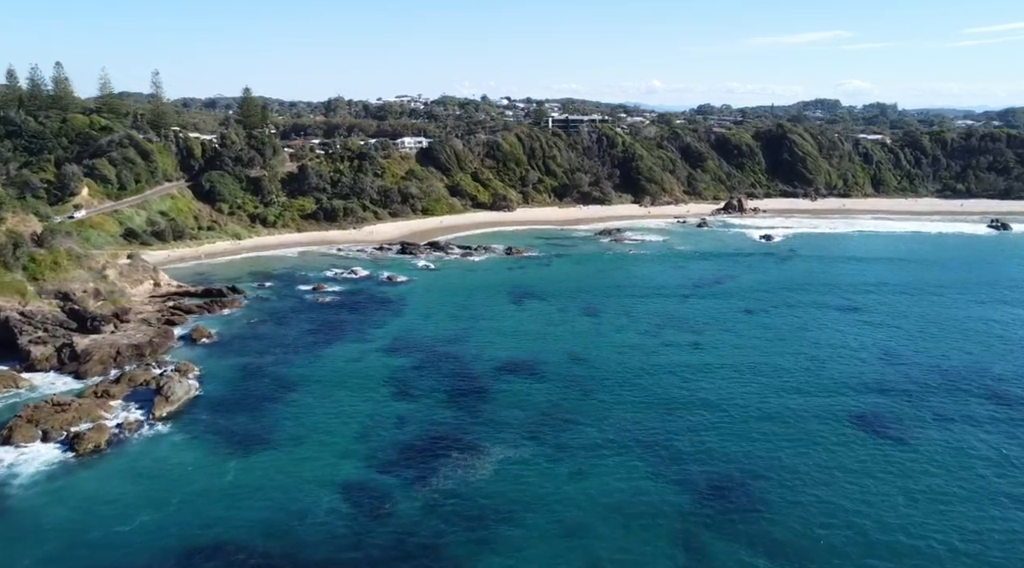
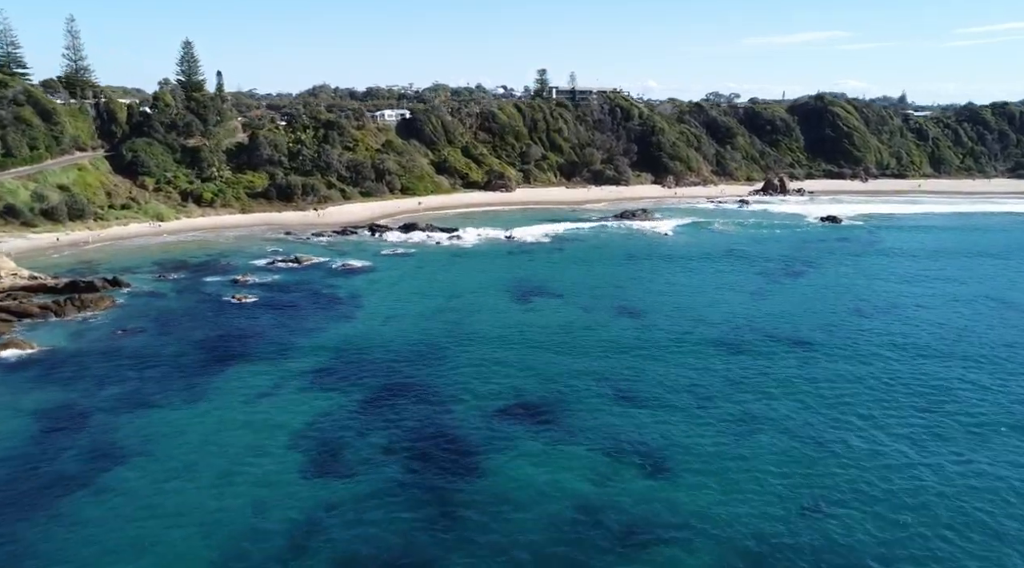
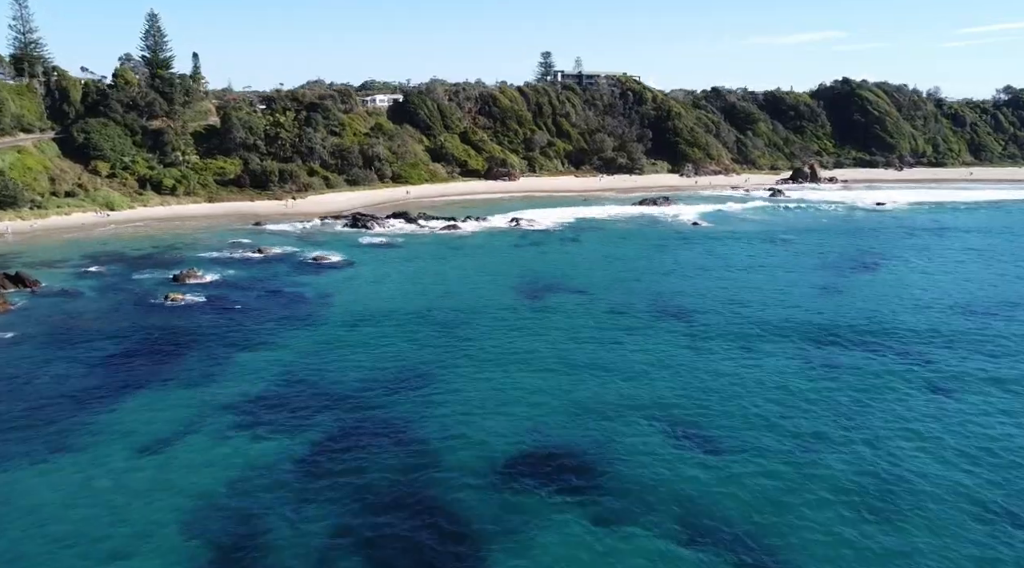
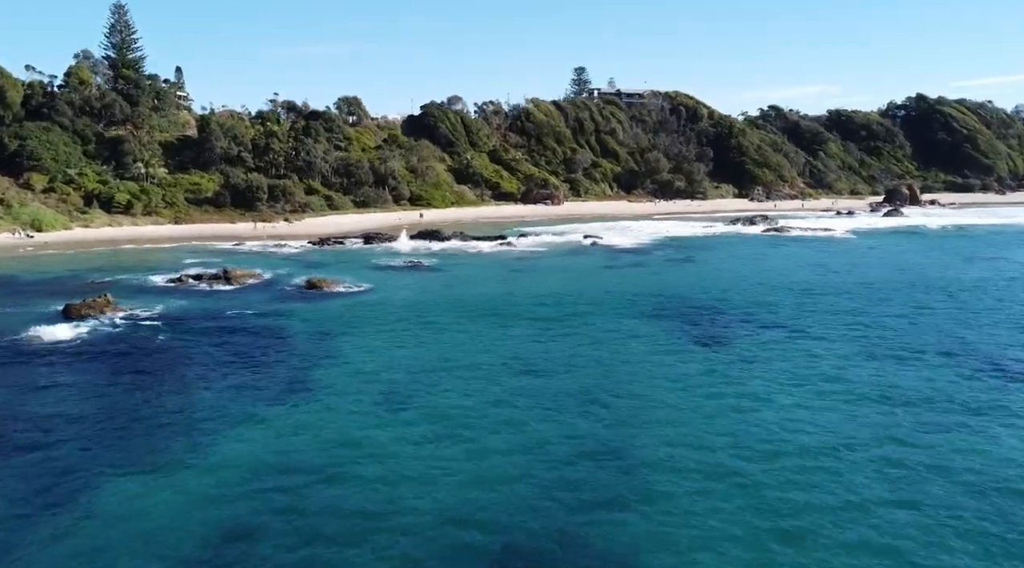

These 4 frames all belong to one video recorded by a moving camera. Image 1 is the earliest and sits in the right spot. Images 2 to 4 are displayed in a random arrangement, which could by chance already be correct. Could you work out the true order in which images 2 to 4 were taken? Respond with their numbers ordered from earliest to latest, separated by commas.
2, 3, 4
